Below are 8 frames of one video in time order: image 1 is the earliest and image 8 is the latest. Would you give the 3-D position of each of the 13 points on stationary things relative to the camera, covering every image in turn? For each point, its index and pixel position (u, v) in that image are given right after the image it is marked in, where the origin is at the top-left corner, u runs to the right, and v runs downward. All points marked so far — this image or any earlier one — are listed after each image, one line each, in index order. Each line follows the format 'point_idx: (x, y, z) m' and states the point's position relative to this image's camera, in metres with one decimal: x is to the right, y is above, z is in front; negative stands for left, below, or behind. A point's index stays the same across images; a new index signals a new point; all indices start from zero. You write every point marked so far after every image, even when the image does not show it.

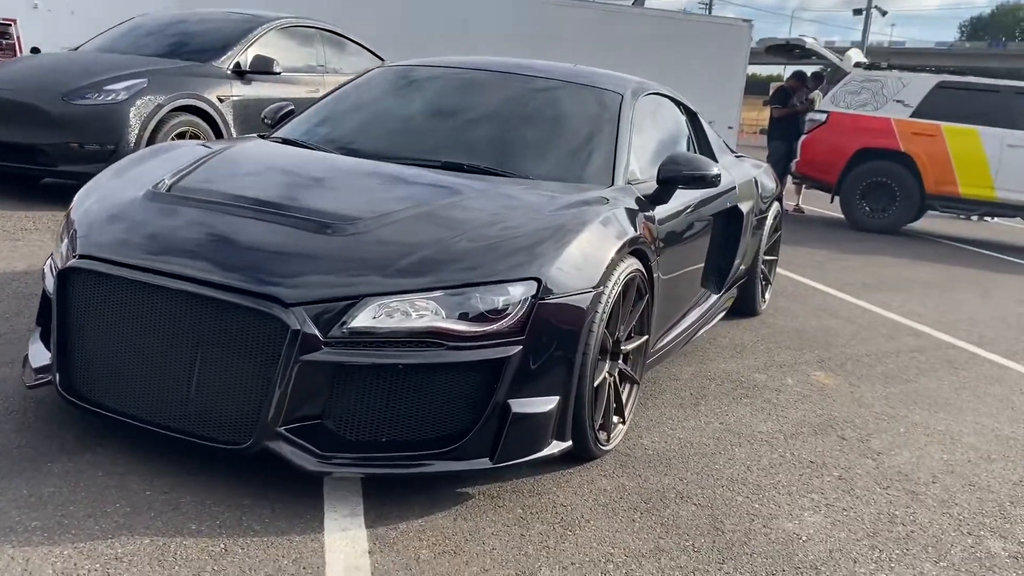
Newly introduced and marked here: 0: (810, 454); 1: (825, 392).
0: (+1.2, -0.6, +3.6) m
1: (+1.5, -0.5, +4.5) m
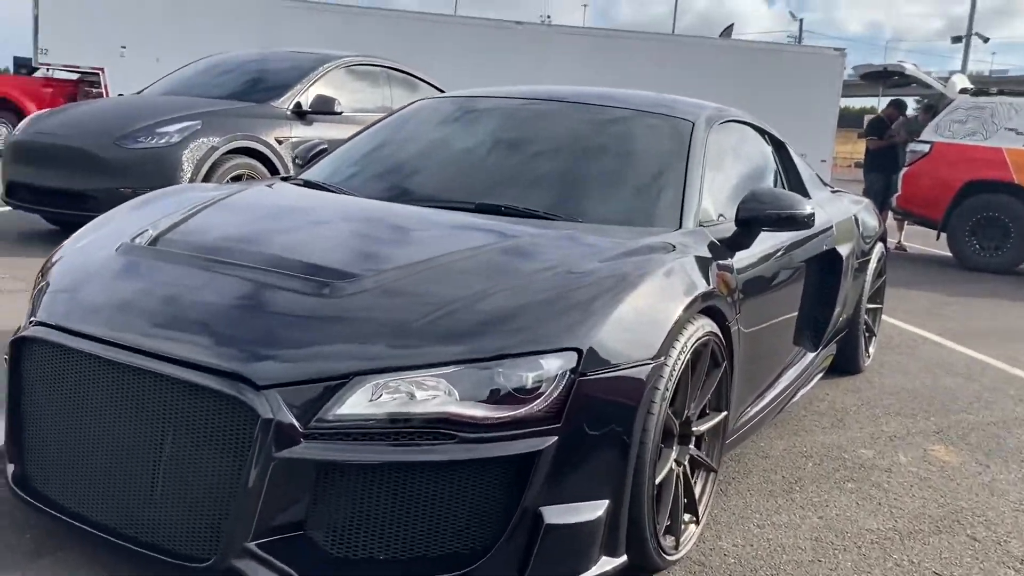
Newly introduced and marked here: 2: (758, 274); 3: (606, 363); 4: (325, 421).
0: (+1.3, -0.9, +2.9) m
1: (+1.7, -0.7, +3.8) m
2: (+0.9, 0.0, +3.4) m
3: (+0.2, -0.2, +2.4) m
4: (-0.4, -0.3, +2.1) m
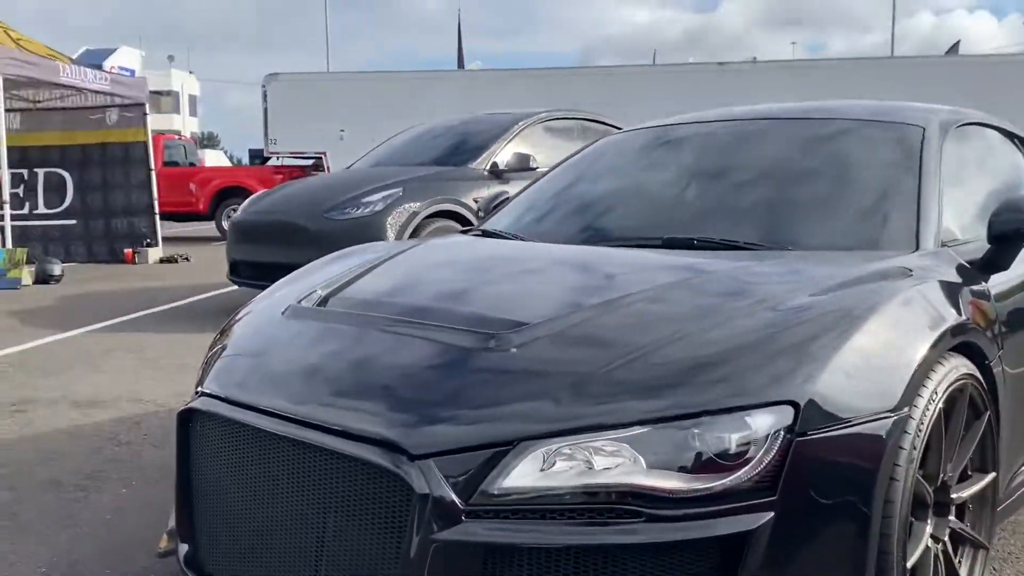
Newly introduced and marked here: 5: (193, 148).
0: (+1.8, -0.9, +2.2) m
1: (+2.5, -0.8, +2.9) m
2: (+1.5, 0.0, +2.8) m
3: (+0.6, -0.3, +1.9) m
4: (0.0, -0.4, +1.8) m
5: (-6.3, +2.7, +18.5) m
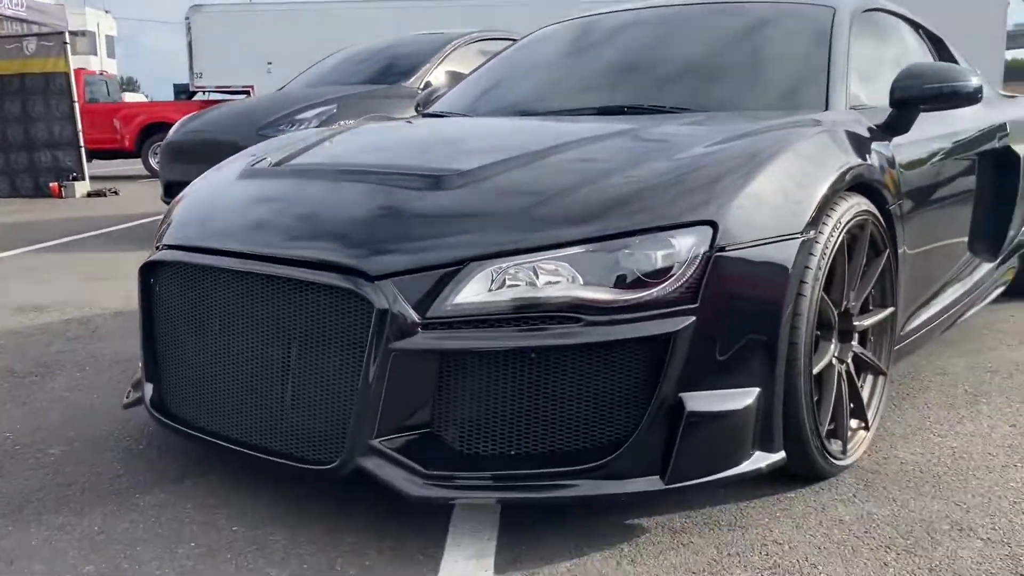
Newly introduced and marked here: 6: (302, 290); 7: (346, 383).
0: (+1.7, -0.5, +2.5) m
1: (+2.3, -0.3, +3.3) m
2: (+1.3, +0.4, +3.1) m
3: (+0.5, +0.1, +2.1) m
4: (-0.1, 0.0, +2.0) m
5: (-7.6, +3.9, +18.0) m
6: (-0.5, 0.0, +2.1) m
7: (-0.4, -0.2, +2.1) m
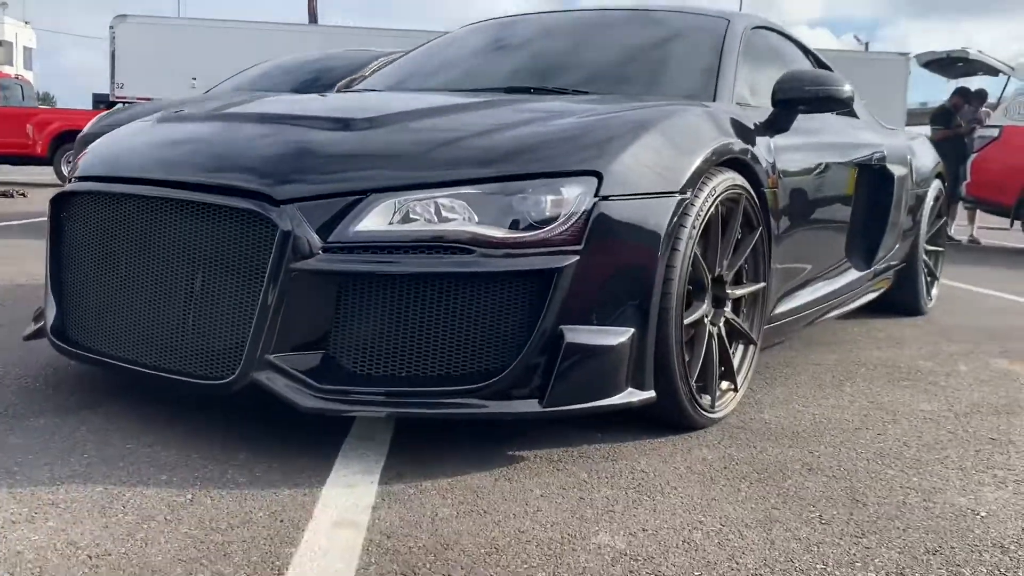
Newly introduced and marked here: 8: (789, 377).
0: (+1.4, -0.4, +2.8) m
1: (+1.9, -0.3, +3.6) m
2: (+1.0, +0.4, +3.3) m
3: (+0.3, +0.2, +2.3) m
4: (-0.4, +0.1, +2.1) m
5: (-9.0, +3.8, +17.6) m
6: (-0.7, +0.2, +2.2) m
7: (-0.6, 0.0, +2.2) m
8: (+1.0, -0.3, +3.4) m
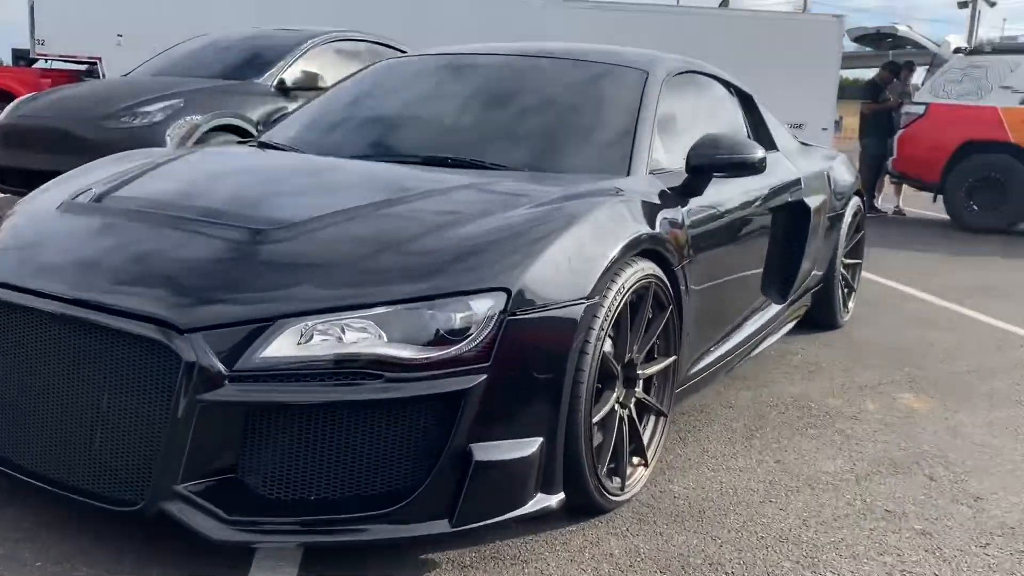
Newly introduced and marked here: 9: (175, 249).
0: (+1.2, -0.7, +2.9) m
1: (+1.6, -0.5, +3.8) m
2: (+0.7, +0.2, +3.4) m
3: (+0.1, 0.0, +2.4) m
4: (-0.6, -0.2, +2.1) m
5: (-10.1, +4.4, +16.8) m
6: (-0.9, -0.1, +2.2) m
7: (-0.8, -0.3, +2.2) m
8: (+0.7, -0.5, +3.5) m
9: (-0.8, +0.1, +2.3) m
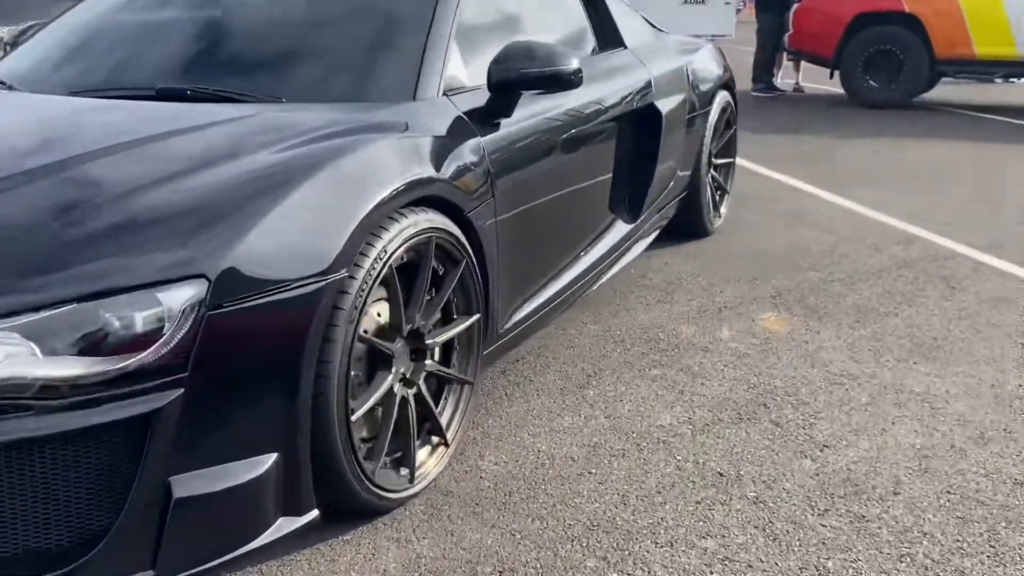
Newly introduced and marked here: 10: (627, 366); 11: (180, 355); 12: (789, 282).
0: (+0.6, -0.5, +2.6) m
1: (+0.9, -0.2, +3.4) m
2: (+0.1, +0.4, +2.9) m
3: (-0.5, 0.0, +1.9) m
4: (-1.1, -0.2, +1.6) m
5: (-12.0, +5.4, +14.9) m
6: (-1.5, -0.2, +1.7) m
7: (-1.4, -0.4, +1.7) m
8: (+0.1, -0.3, +3.1) m
9: (-1.4, +0.1, +1.8) m
10: (+0.4, -0.3, +3.2) m
11: (-0.6, -0.1, +1.8) m
12: (+1.2, 0.0, +4.2) m
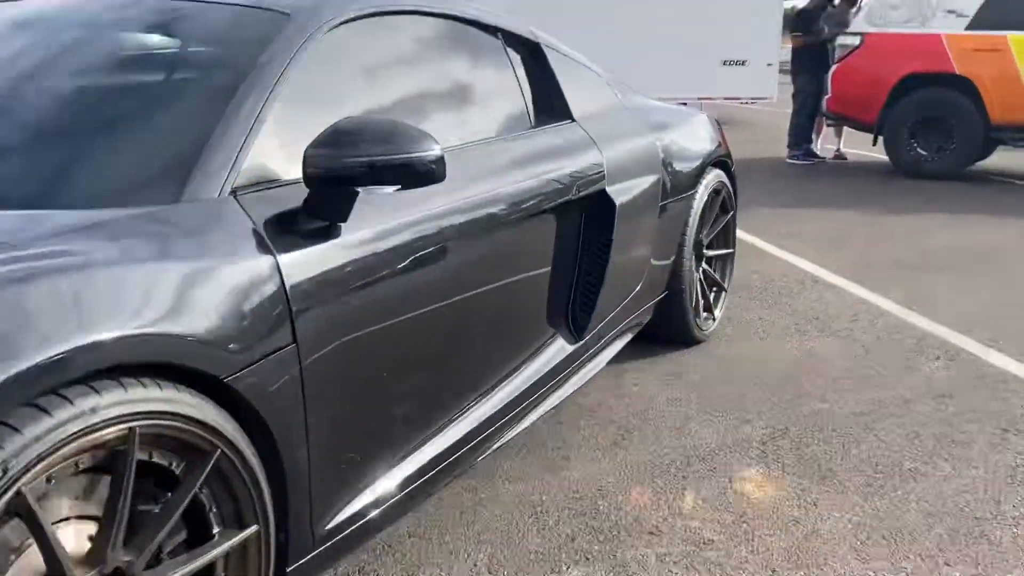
0: (+0.2, -0.8, +1.7) m
1: (+0.6, -0.6, +2.5) m
2: (-0.3, +0.1, +2.1) m
3: (-0.9, -0.3, +1.0) m
4: (-1.5, -0.5, +0.8) m
5: (-11.6, +4.4, +15.0) m
6: (-1.9, -0.4, +0.9) m
7: (-1.8, -0.6, +0.9) m
8: (-0.3, -0.7, +2.2) m
9: (-1.8, -0.2, +1.0) m
10: (+0.1, -0.7, +2.3) m
11: (-1.0, -0.4, +0.9) m
12: (+1.0, -0.4, +3.3) m
